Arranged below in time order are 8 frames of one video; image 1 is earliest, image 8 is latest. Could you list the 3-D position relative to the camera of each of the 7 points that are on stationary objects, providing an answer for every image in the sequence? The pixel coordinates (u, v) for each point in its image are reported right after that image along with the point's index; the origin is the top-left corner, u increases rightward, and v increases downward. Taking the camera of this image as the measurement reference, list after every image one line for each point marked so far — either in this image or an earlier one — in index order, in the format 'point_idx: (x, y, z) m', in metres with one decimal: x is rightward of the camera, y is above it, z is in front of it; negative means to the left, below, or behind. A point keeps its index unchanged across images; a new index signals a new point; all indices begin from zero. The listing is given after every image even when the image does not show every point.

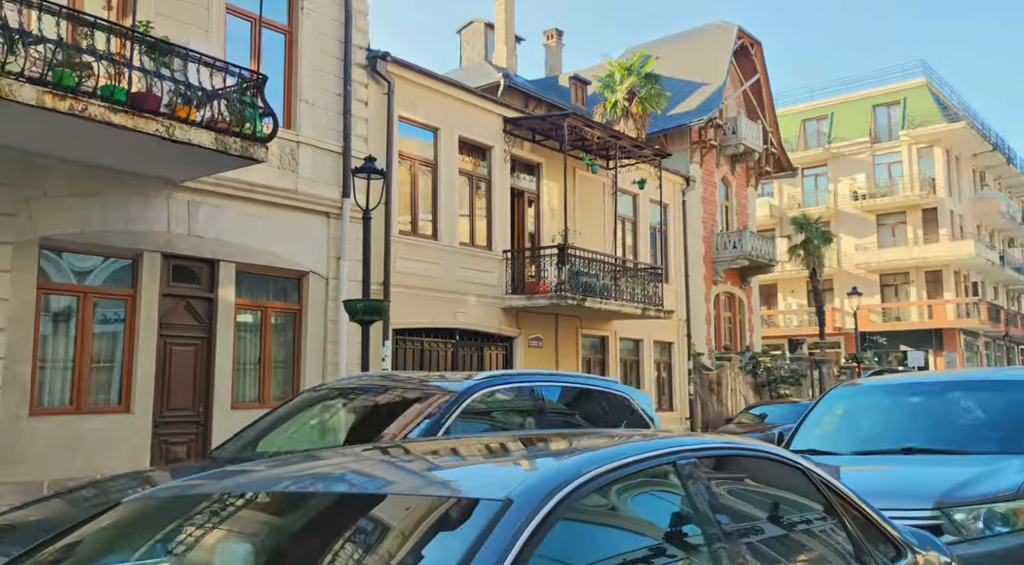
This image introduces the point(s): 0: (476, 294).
0: (-0.7, -0.2, +16.1) m
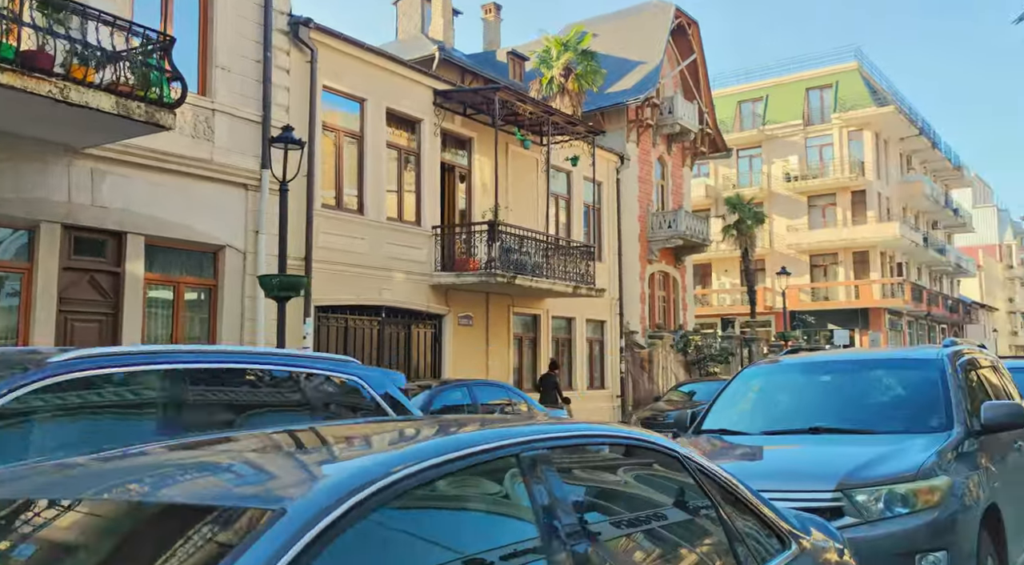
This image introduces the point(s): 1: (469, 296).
0: (-1.9, +0.2, +15.7) m
1: (-0.8, -0.3, +17.6) m
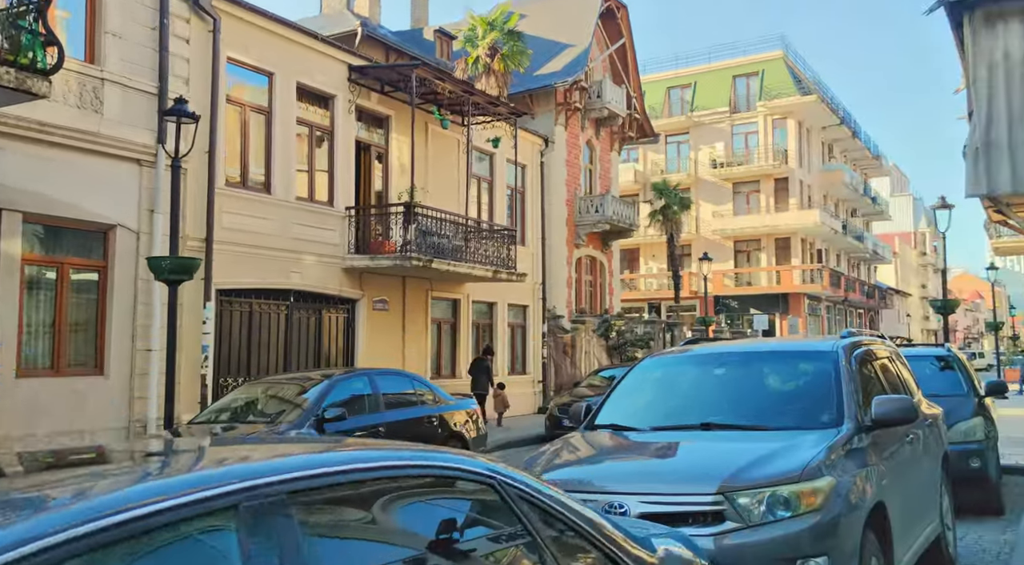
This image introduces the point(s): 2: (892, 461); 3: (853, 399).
0: (-3.4, +0.5, +15.2) m
1: (-2.4, 0.0, +17.1) m
2: (+2.3, -1.1, +5.5) m
3: (+2.1, -0.7, +5.5) m
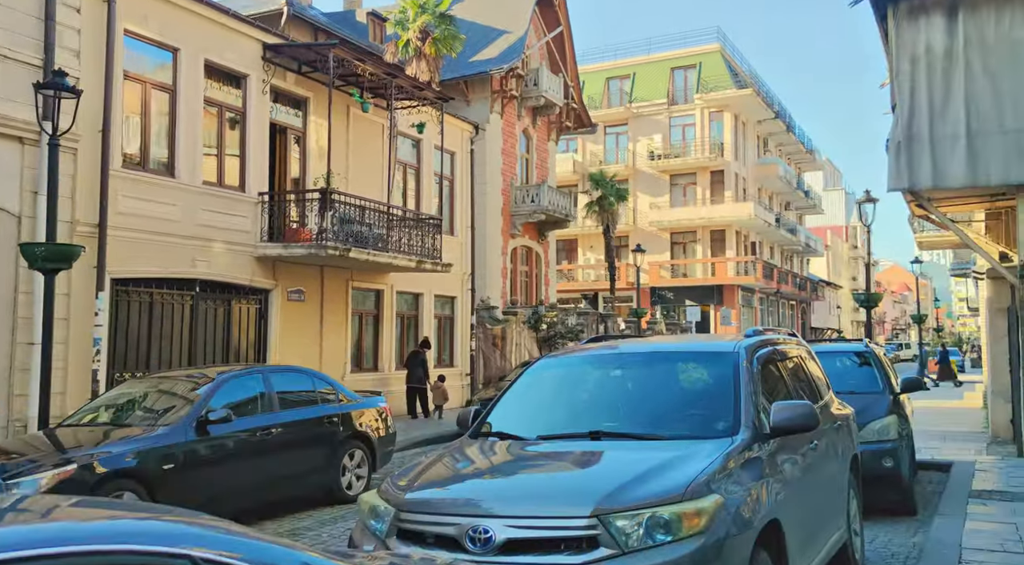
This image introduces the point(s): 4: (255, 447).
0: (-4.6, +0.7, +14.5) m
1: (-3.8, +0.2, +16.4) m
2: (+1.6, -1.1, +5.2) m
3: (+1.4, -0.7, +5.1) m
4: (-2.4, -1.6, +8.6) m
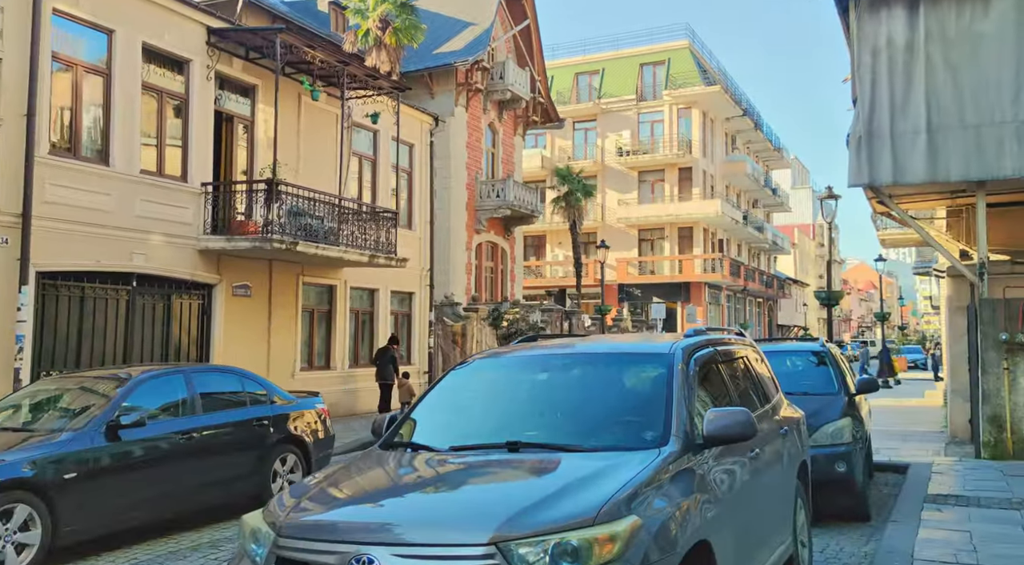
0: (-5.4, +0.8, +13.9) m
1: (-4.6, +0.3, +15.8) m
2: (+1.1, -1.1, +4.8) m
3: (+0.9, -0.7, +4.7) m
4: (-3.0, -1.5, +8.1) m
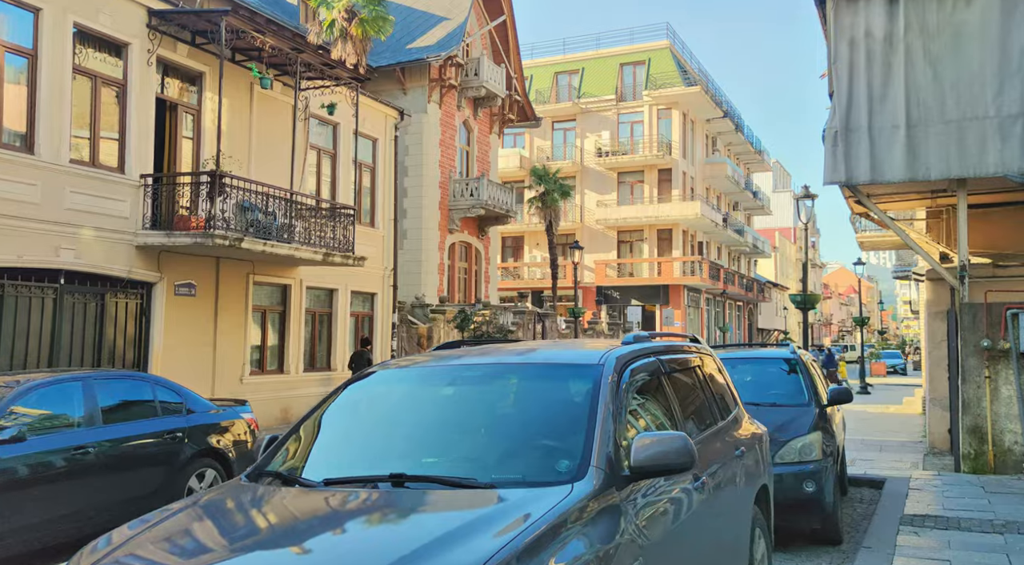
0: (-6.0, +0.8, +13.0) m
1: (-5.3, +0.4, +15.0) m
2: (+0.7, -1.1, +4.0) m
3: (+0.4, -0.7, +4.0) m
4: (-3.5, -1.5, +7.2) m
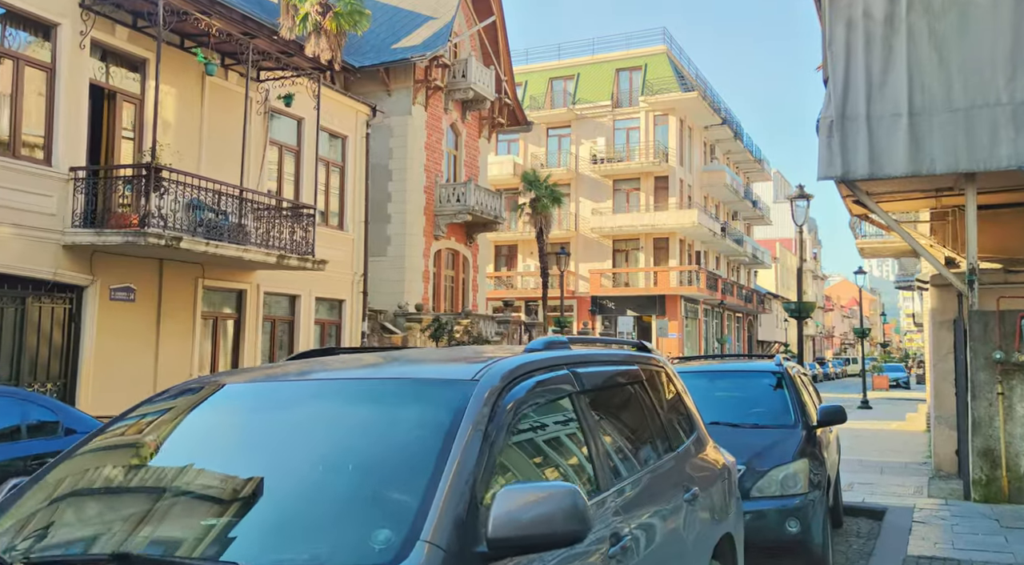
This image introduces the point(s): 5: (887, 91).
0: (-6.5, +0.8, +11.8) m
1: (-5.8, +0.3, +13.7) m
2: (+0.1, -1.0, +2.8) m
3: (-0.1, -0.6, +2.7) m
4: (-4.1, -1.4, +6.0) m
5: (+4.9, +2.5, +11.8) m
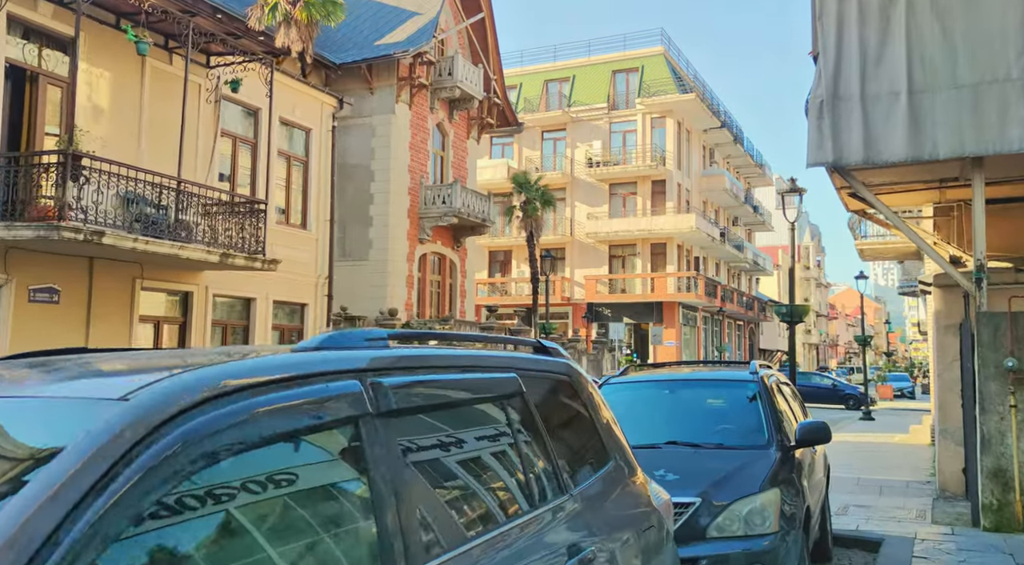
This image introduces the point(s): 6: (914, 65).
0: (-7.1, +0.8, +10.5) m
1: (-6.3, +0.3, +12.5) m
2: (-0.5, -0.9, +1.5) m
3: (-0.7, -0.5, +1.4) m
4: (-4.7, -1.4, +4.8) m
5: (+4.3, +2.5, +10.6) m
6: (+4.6, +2.5, +10.4) m
